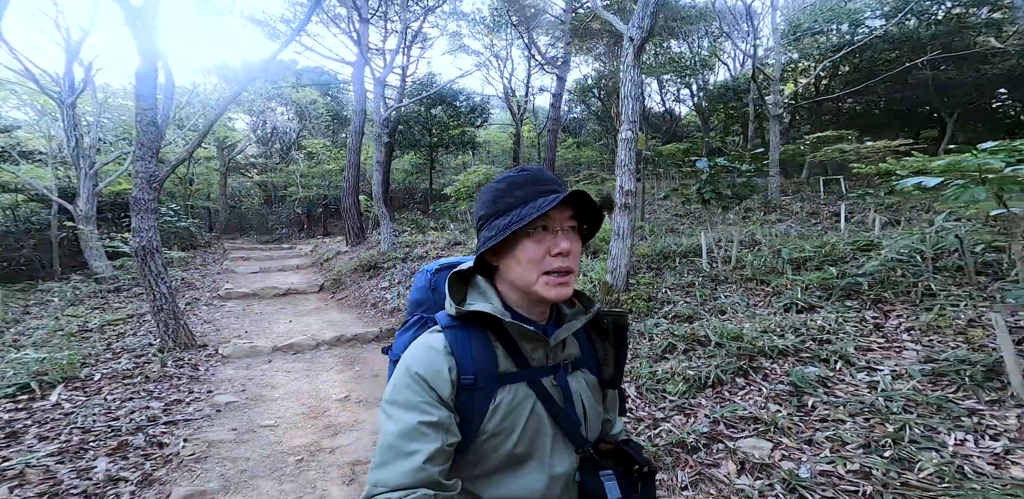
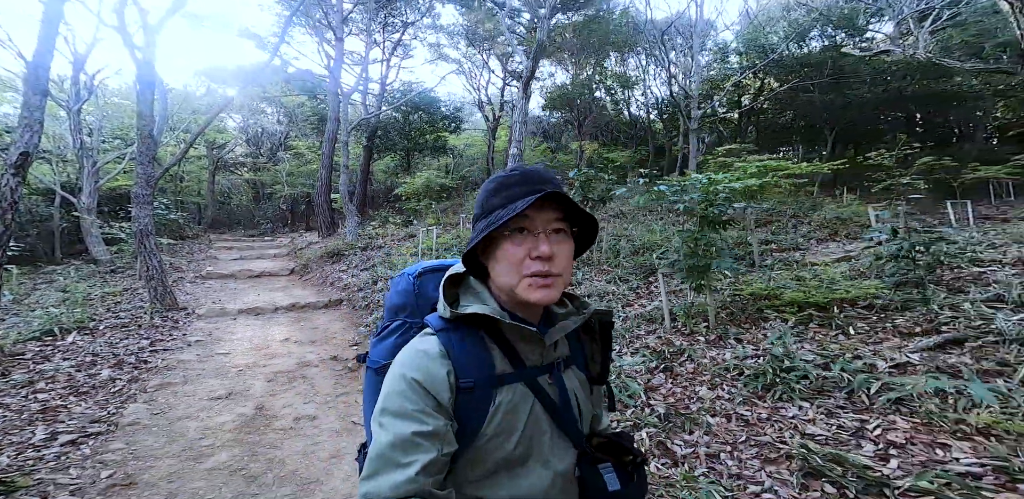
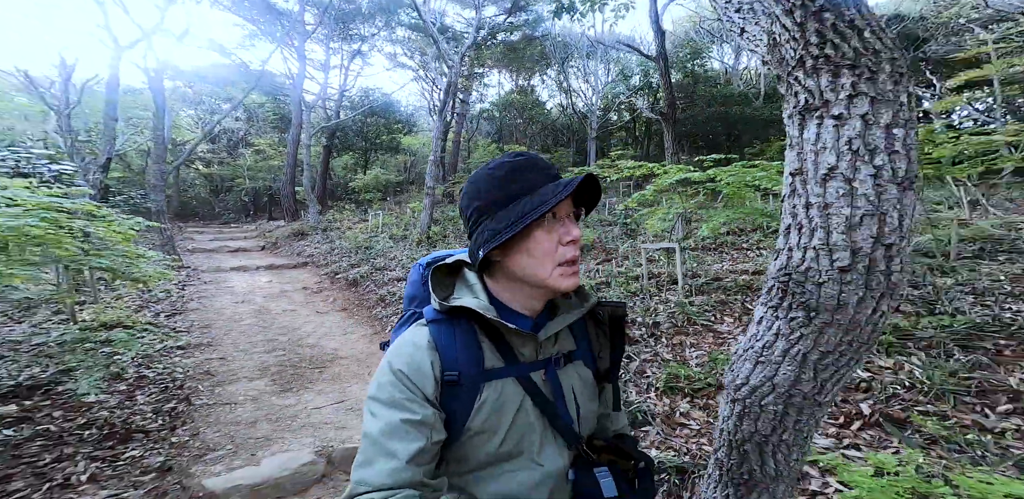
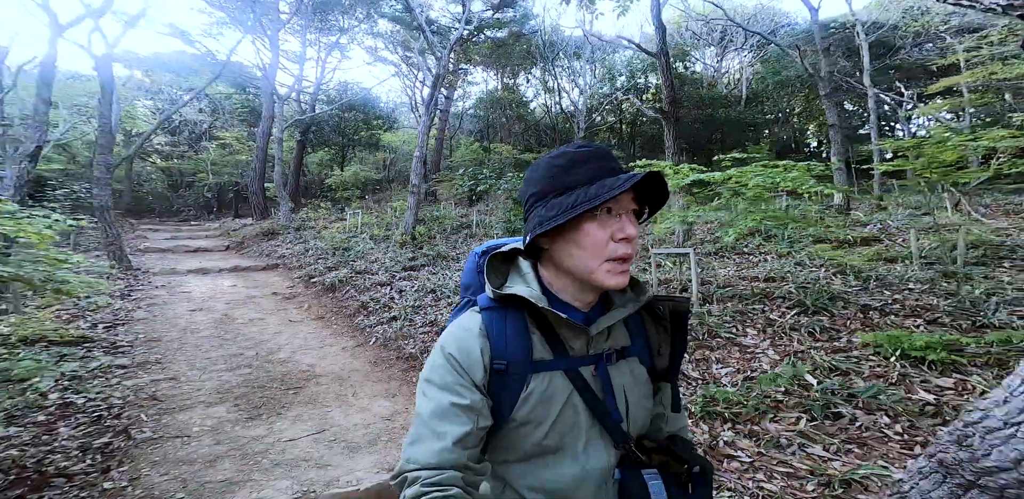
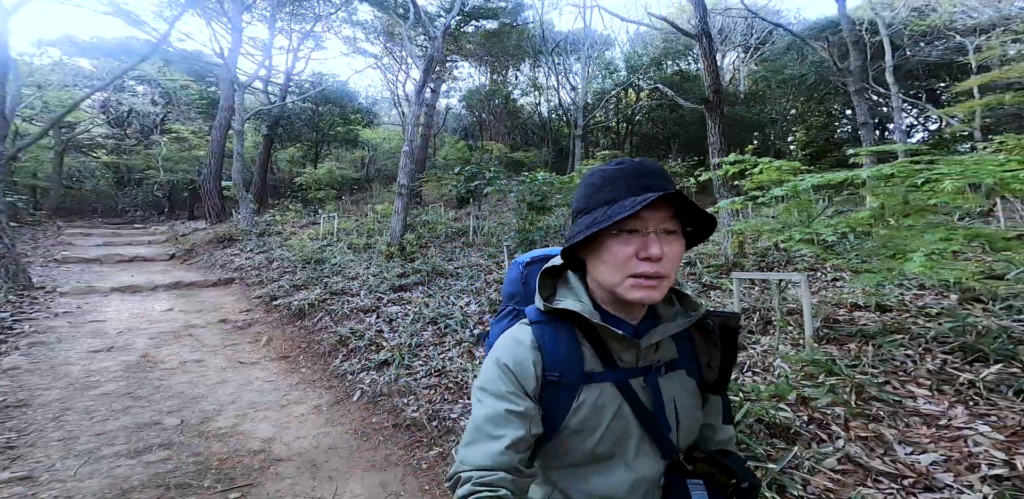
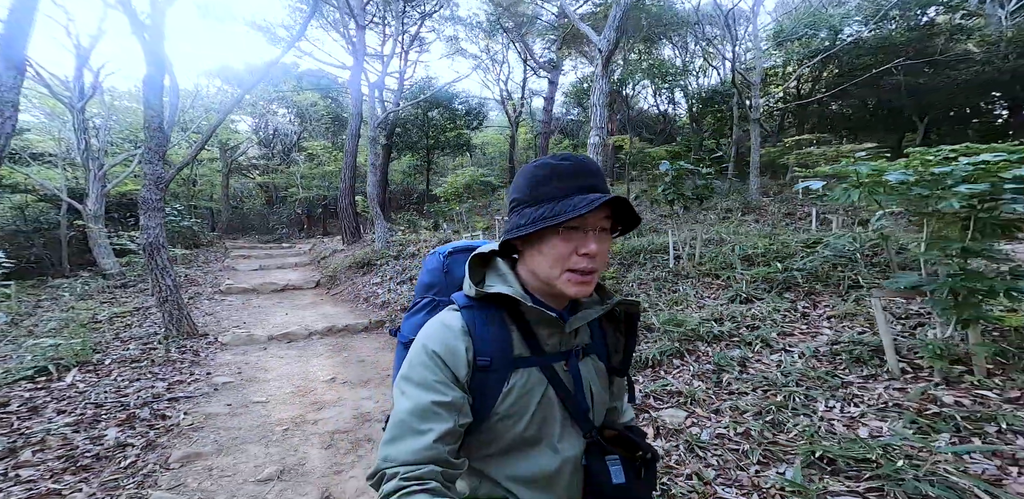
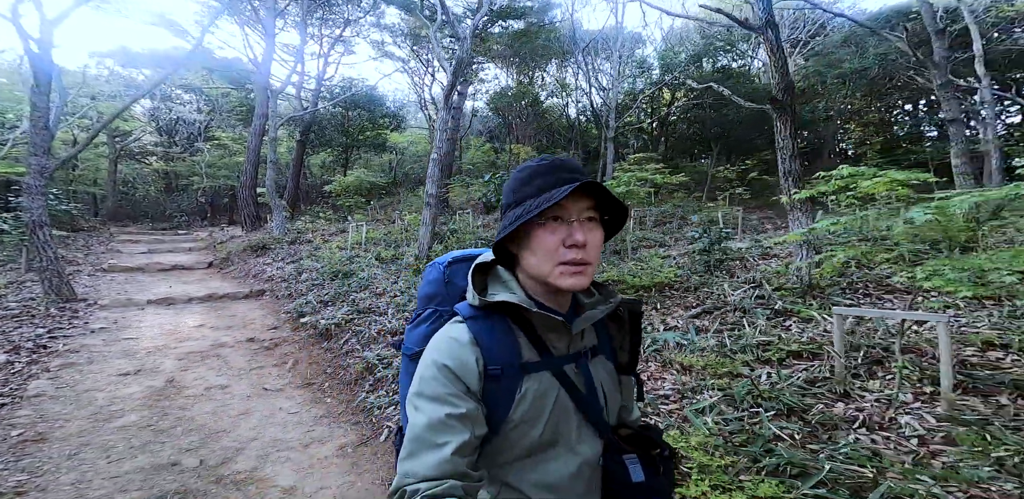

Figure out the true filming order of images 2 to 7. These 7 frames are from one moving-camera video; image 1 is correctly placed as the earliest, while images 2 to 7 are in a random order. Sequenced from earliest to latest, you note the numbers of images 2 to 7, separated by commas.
6, 2, 7, 5, 4, 3
